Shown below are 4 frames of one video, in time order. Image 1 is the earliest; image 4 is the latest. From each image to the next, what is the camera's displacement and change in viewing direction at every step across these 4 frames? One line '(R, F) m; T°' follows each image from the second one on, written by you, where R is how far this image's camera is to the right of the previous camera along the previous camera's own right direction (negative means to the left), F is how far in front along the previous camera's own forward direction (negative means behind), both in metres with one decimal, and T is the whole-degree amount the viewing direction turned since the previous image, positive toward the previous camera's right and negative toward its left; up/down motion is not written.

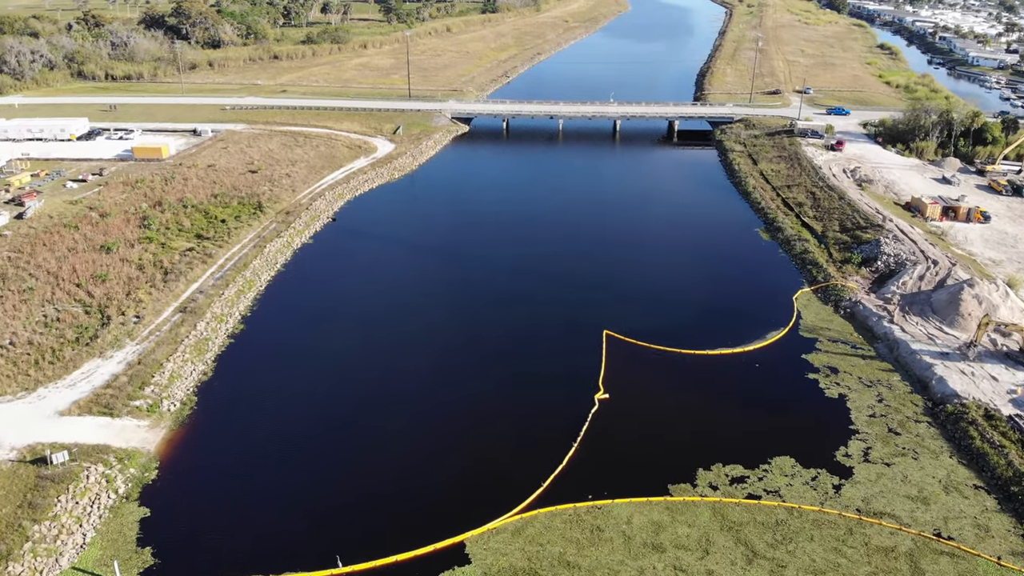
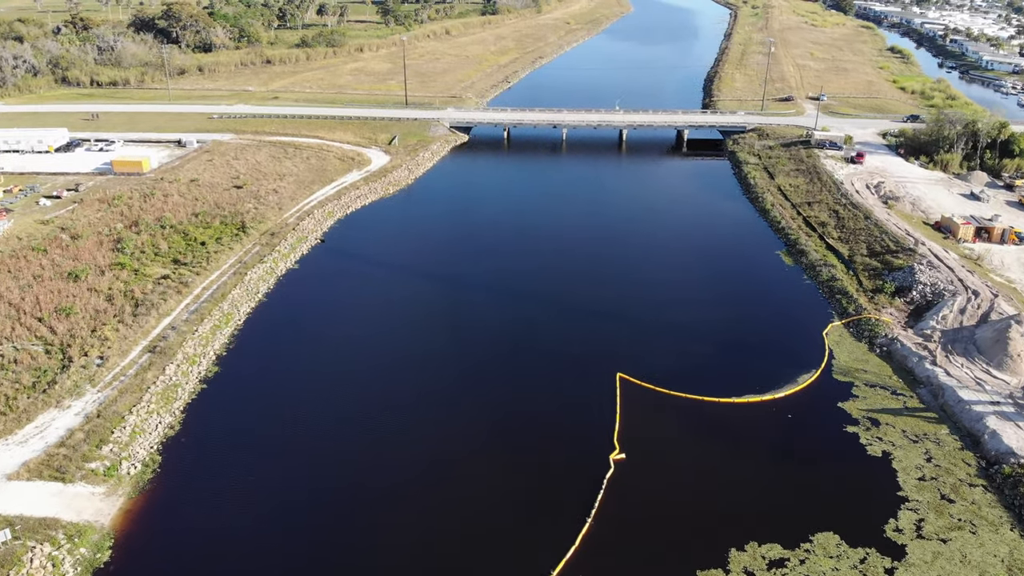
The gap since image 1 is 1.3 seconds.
(-0.1, +2.7) m; 0°
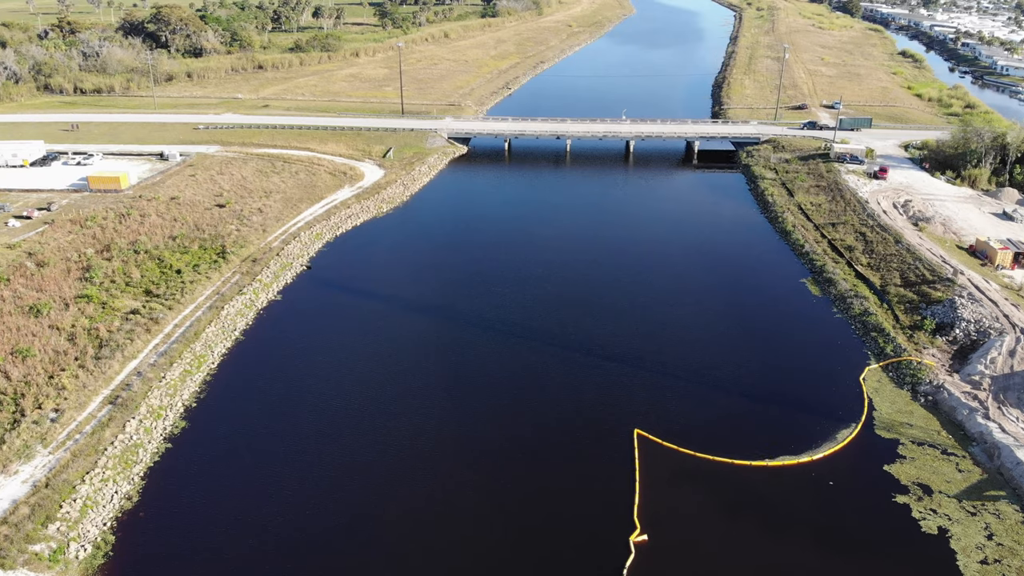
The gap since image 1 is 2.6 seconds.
(-0.1, +2.8) m; 0°
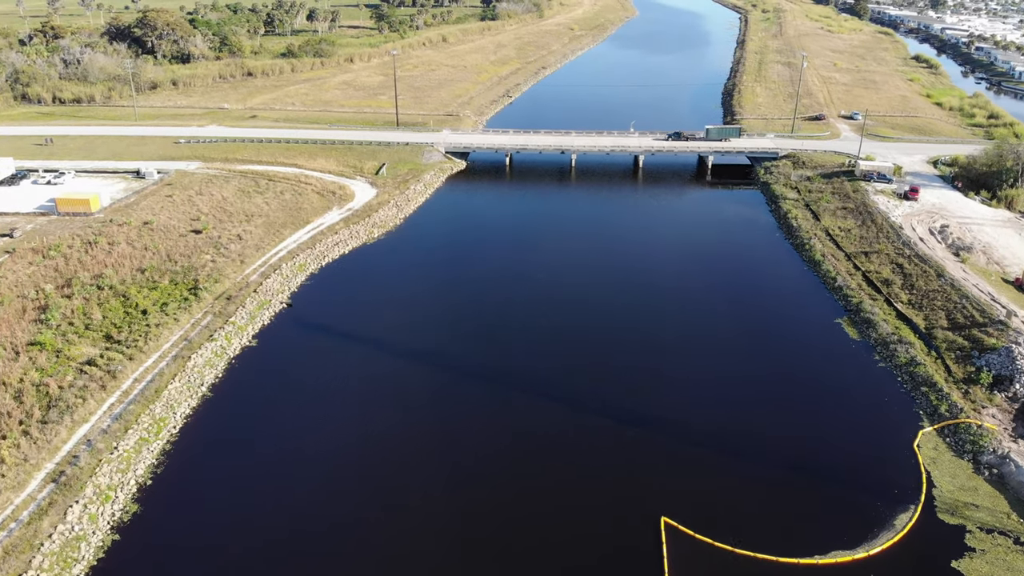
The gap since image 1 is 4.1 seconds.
(-0.2, +3.2) m; 0°
